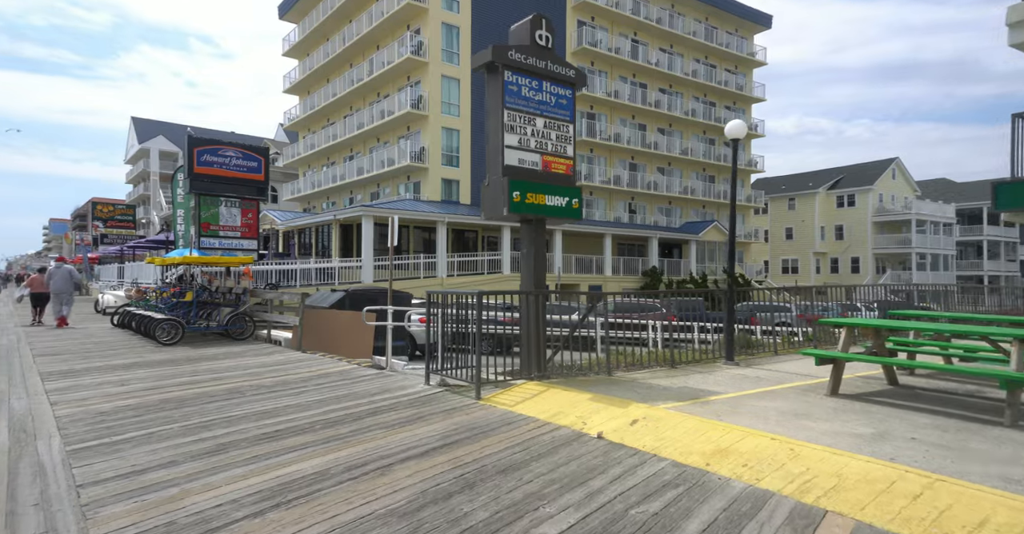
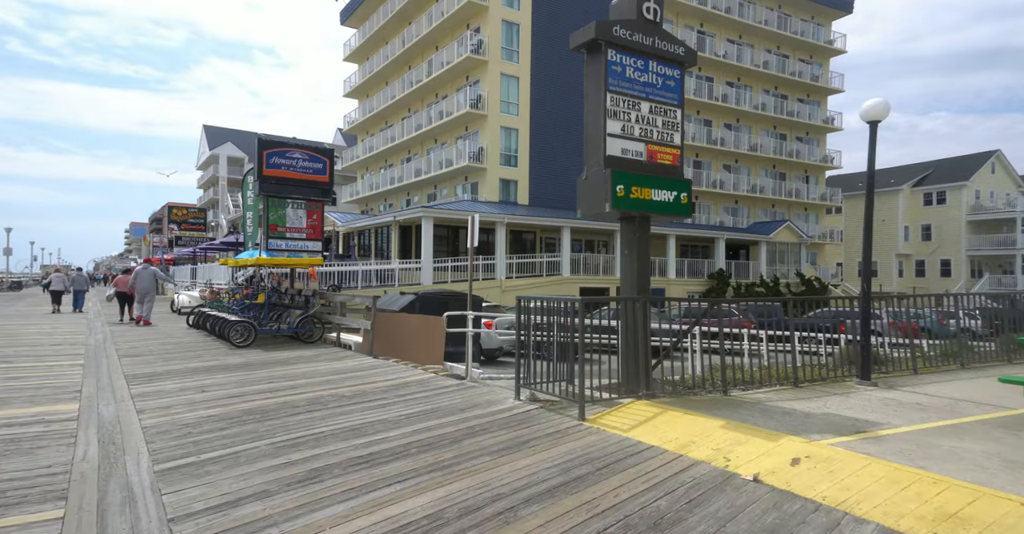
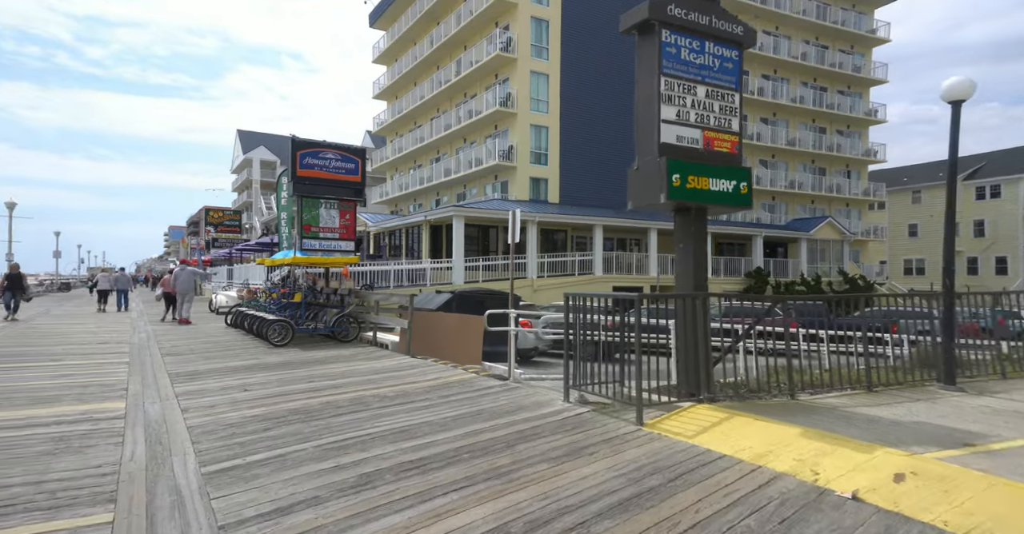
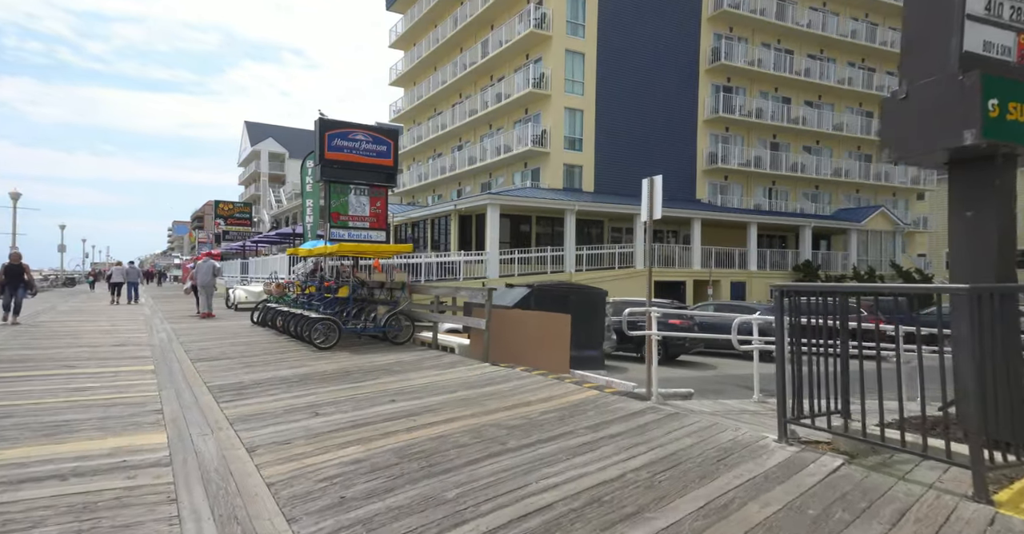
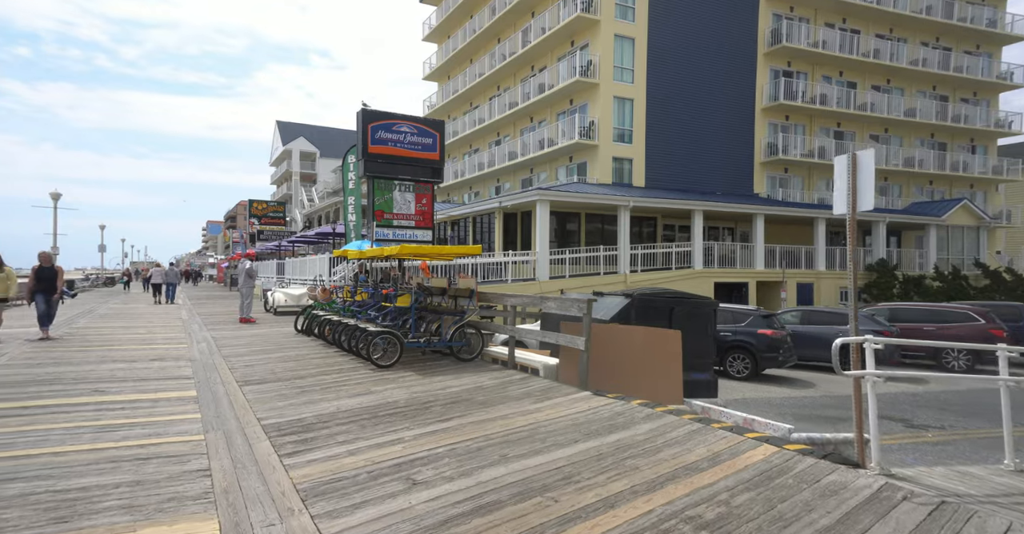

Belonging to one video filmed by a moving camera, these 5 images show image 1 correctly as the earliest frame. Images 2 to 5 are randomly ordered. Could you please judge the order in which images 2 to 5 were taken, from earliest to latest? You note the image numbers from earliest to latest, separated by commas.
2, 3, 4, 5
